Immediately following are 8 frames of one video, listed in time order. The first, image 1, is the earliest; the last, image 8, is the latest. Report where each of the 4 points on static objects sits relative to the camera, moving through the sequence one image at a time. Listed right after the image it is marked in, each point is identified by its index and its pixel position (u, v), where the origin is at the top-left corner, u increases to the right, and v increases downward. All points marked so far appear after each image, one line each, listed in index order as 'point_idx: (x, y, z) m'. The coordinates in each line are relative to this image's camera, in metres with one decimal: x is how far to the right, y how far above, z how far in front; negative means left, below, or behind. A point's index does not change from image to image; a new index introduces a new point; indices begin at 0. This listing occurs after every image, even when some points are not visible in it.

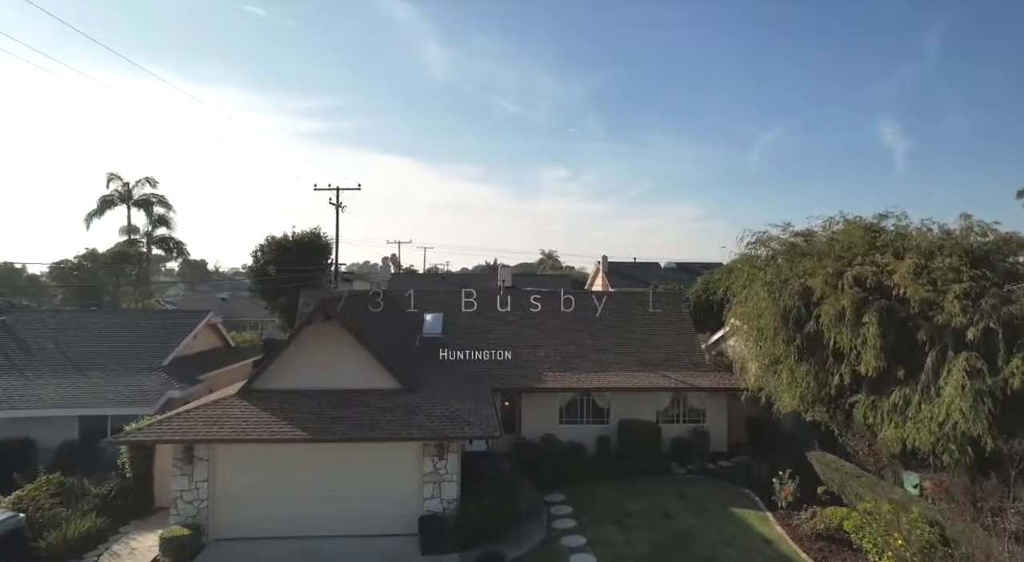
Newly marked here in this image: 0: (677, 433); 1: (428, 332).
0: (+3.2, -2.9, +11.3) m
1: (-1.7, -1.1, +12.2) m
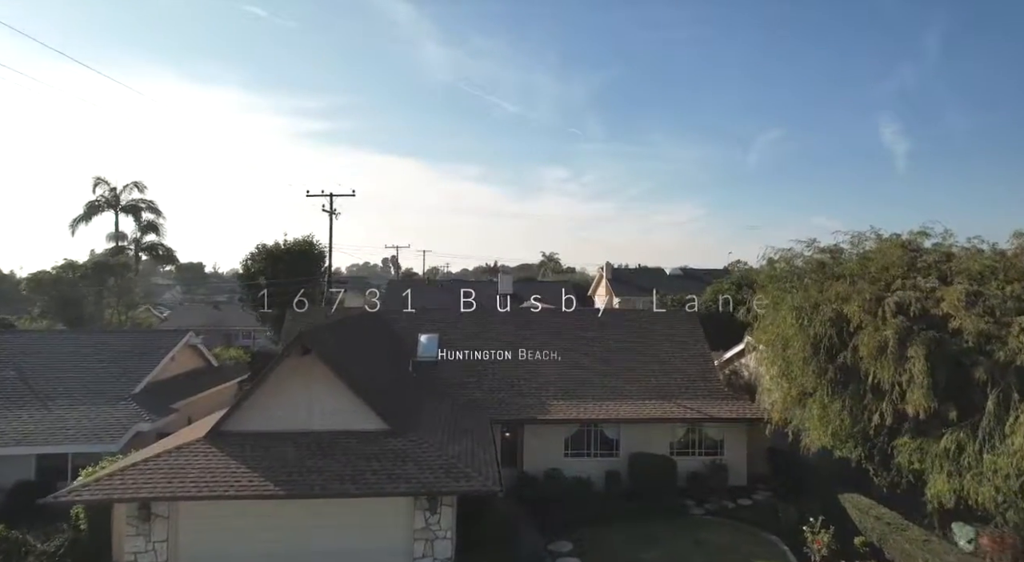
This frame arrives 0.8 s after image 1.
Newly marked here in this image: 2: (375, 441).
0: (+3.2, -3.3, +10.4) m
1: (-1.7, -1.4, +11.3) m
2: (-1.7, -2.0, +7.2) m
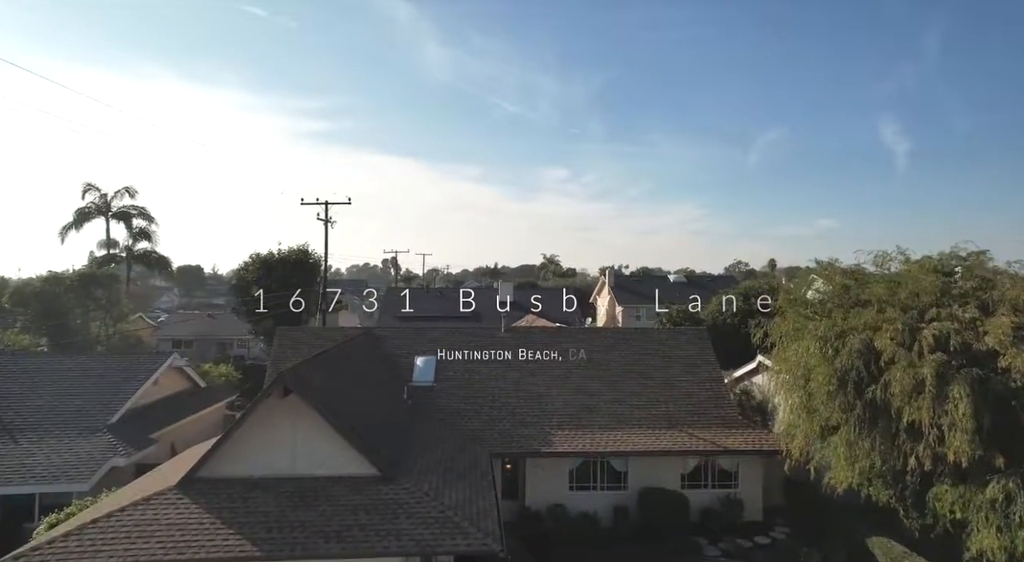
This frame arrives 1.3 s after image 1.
0: (+3.2, -3.7, +9.8) m
1: (-1.7, -1.8, +10.7) m
2: (-1.7, -2.3, +6.6) m
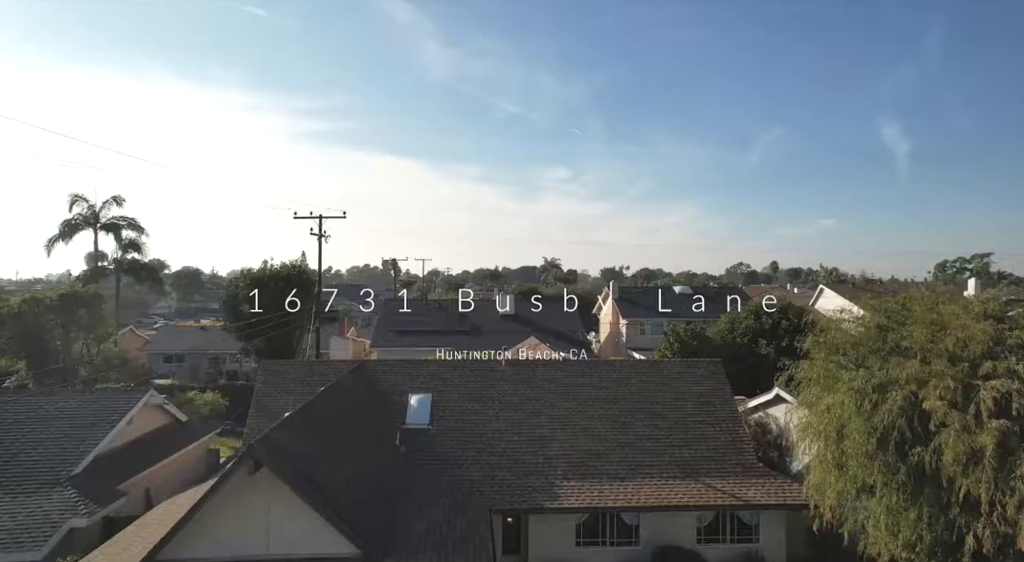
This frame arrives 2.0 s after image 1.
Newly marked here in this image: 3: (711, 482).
0: (+3.3, -4.2, +9.0) m
1: (-1.7, -2.4, +9.9) m
2: (-1.7, -2.9, +5.8) m
3: (+3.1, -3.1, +9.1) m
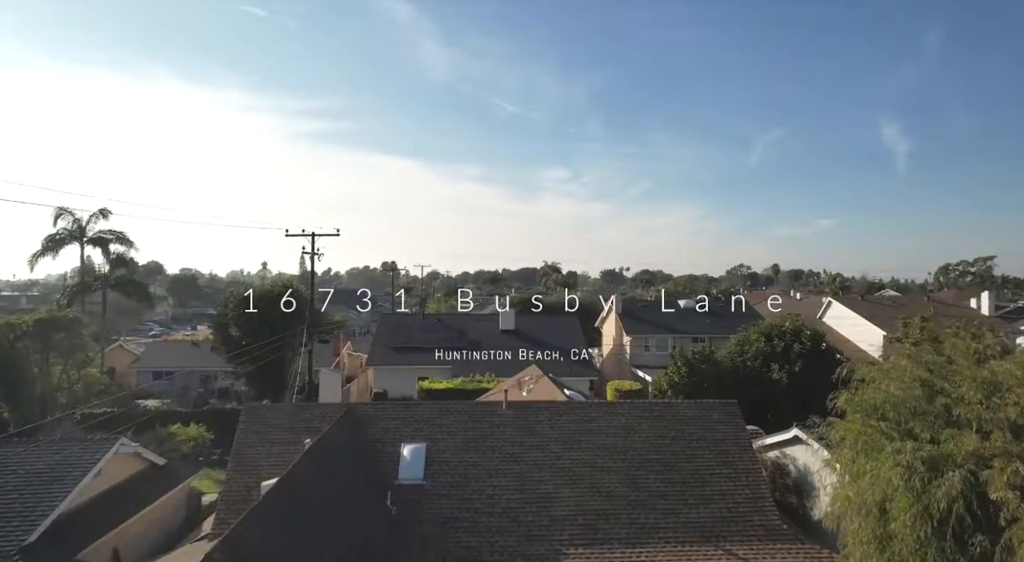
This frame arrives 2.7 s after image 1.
0: (+3.3, -4.9, +8.1) m
1: (-1.6, -3.0, +9.0) m
2: (-1.6, -3.5, +4.9) m
3: (+3.1, -3.8, +8.3) m
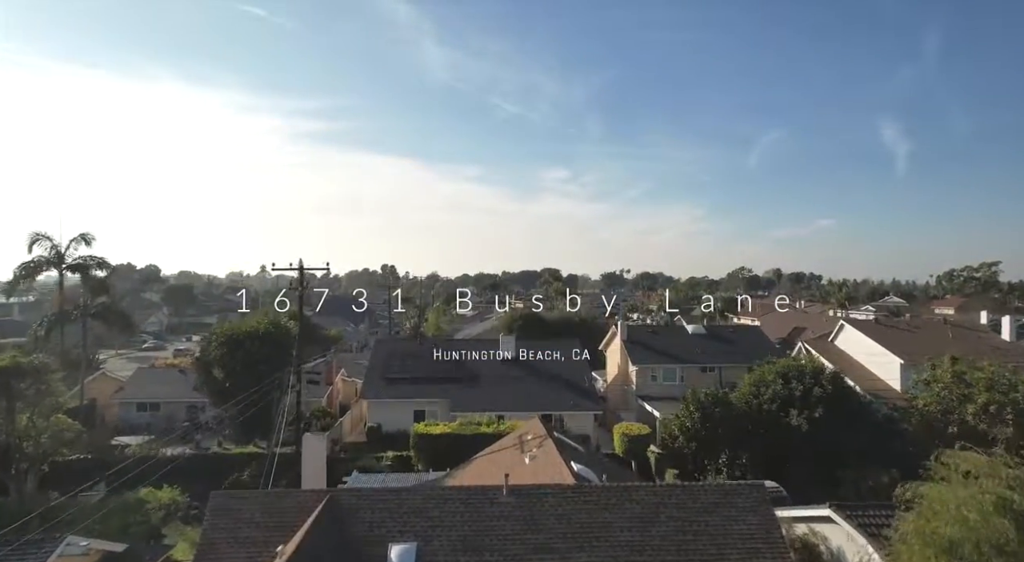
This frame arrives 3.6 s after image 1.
0: (+3.3, -6.0, +7.0) m
1: (-1.6, -4.2, +7.9) m
2: (-1.6, -4.7, +3.8) m
3: (+3.2, -4.9, +7.1) m
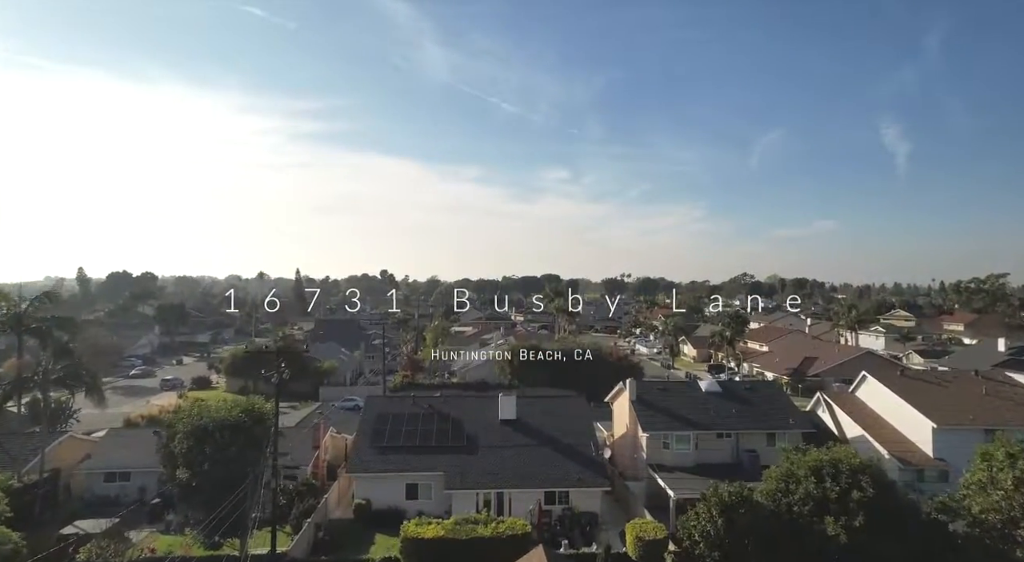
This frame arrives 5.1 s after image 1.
0: (+3.3, -8.3, +5.1) m
1: (-1.6, -6.4, +6.0) m
2: (-1.6, -7.0, +1.9) m
3: (+3.2, -7.2, +5.2) m
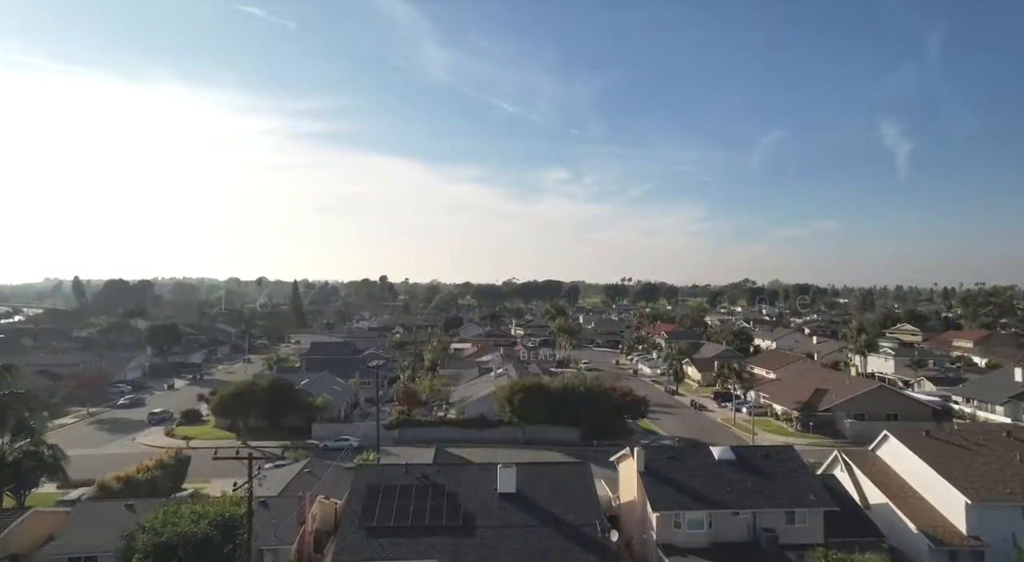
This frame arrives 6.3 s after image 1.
0: (+3.3, -10.7, +3.4) m
1: (-1.6, -8.9, +4.3) m
2: (-1.6, -9.4, +0.2) m
3: (+3.2, -9.6, +3.5) m
